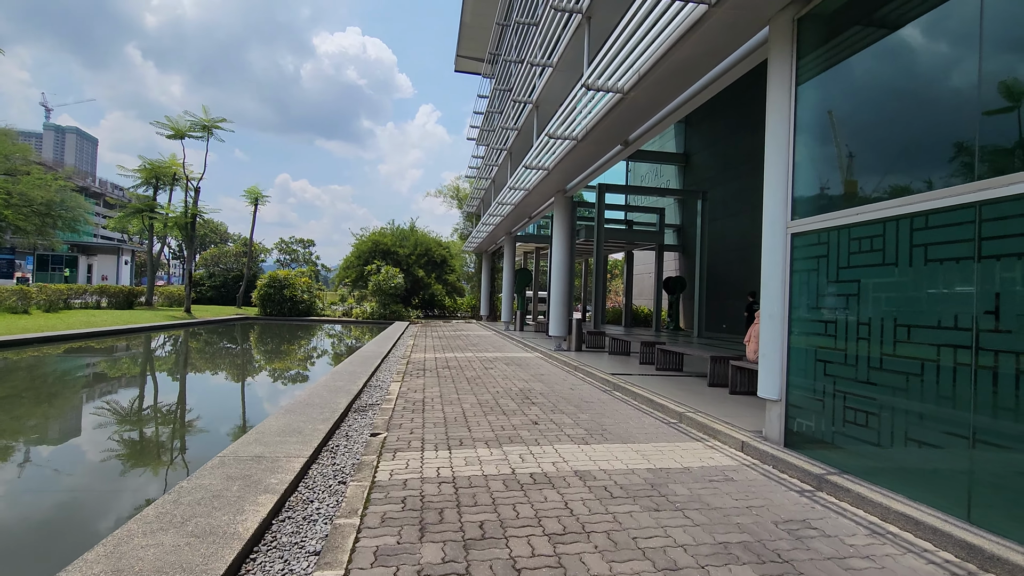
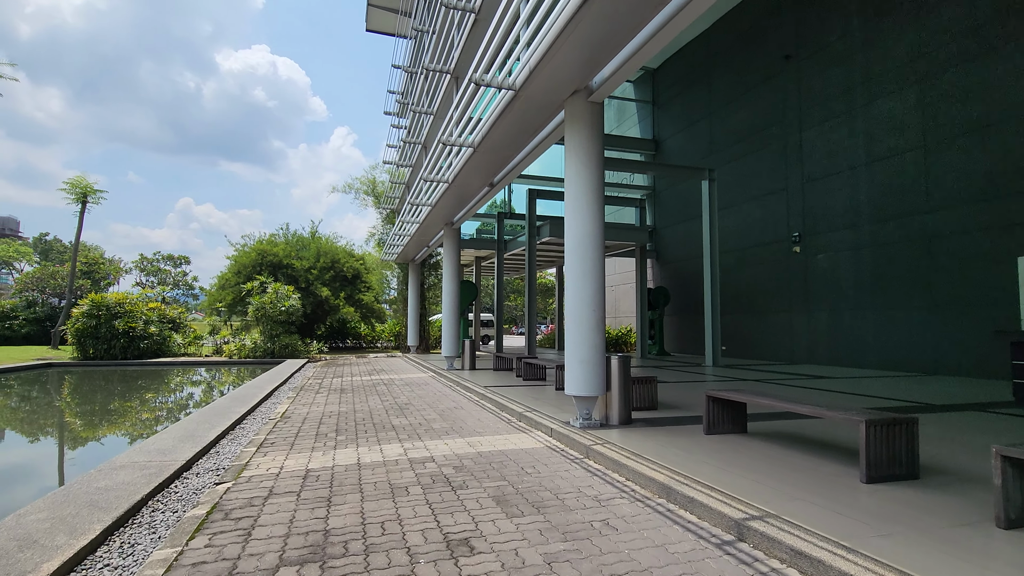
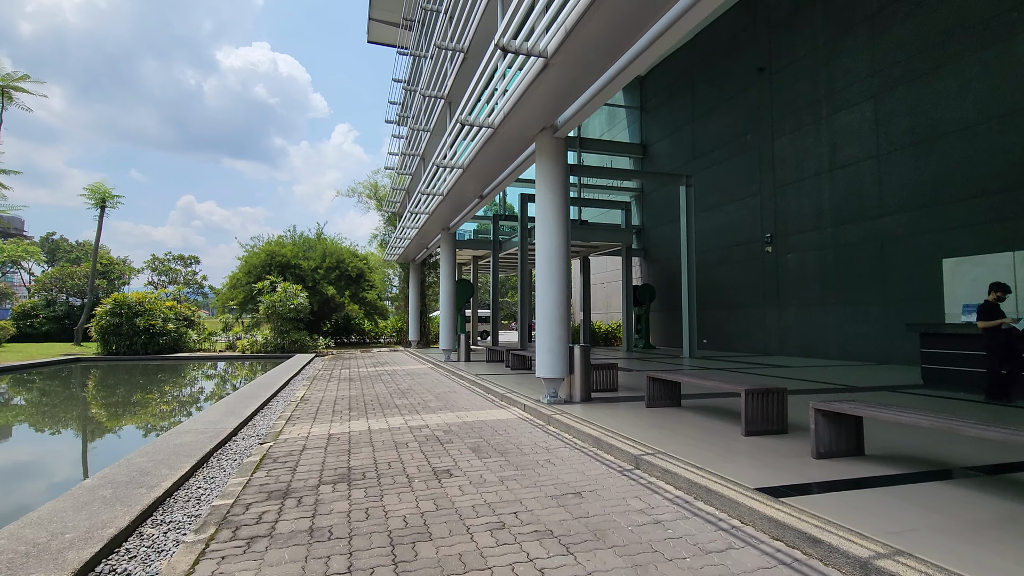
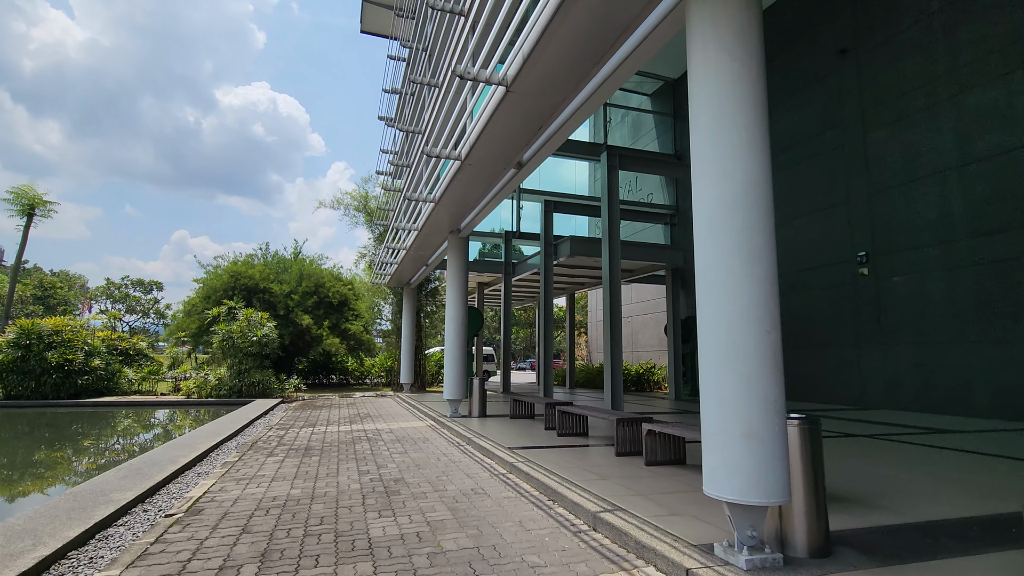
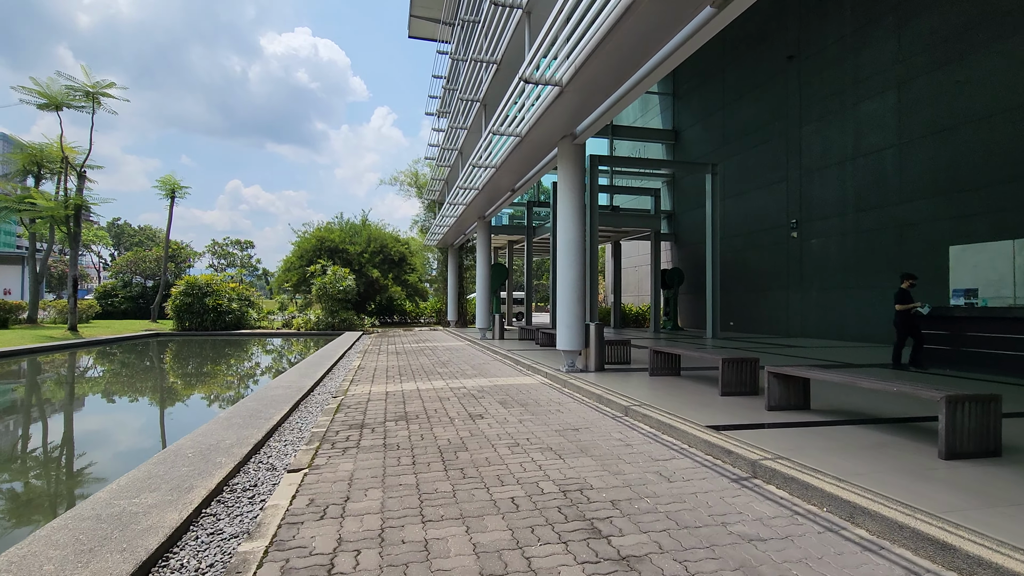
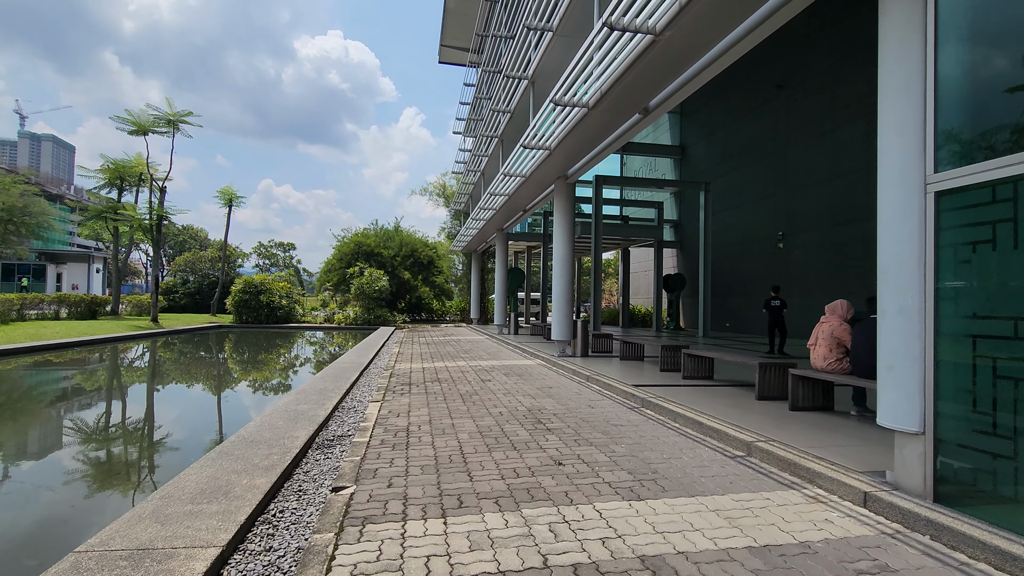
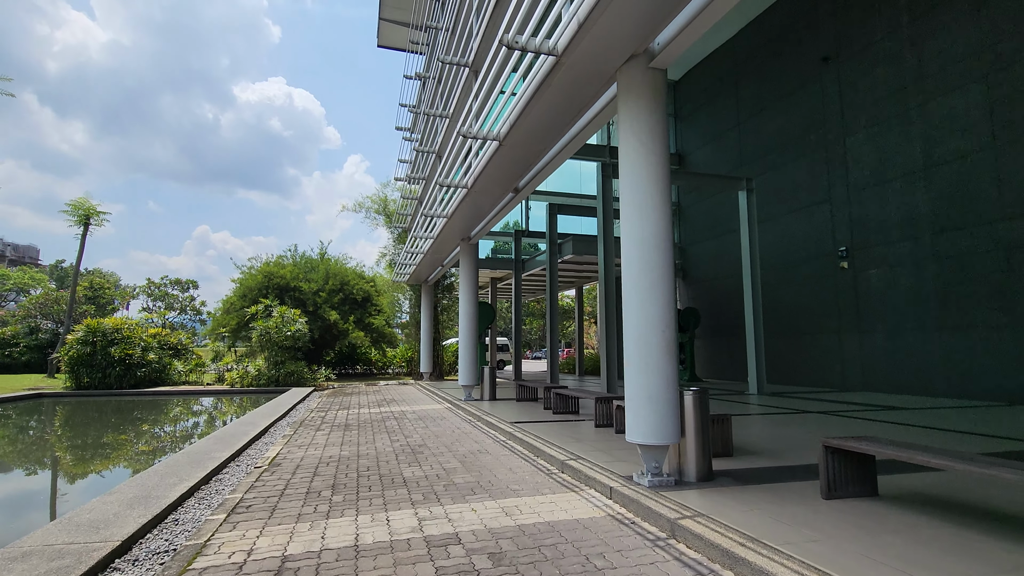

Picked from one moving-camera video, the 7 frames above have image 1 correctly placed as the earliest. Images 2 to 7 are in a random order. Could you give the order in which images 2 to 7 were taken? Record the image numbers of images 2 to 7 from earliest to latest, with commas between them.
6, 5, 3, 2, 7, 4
